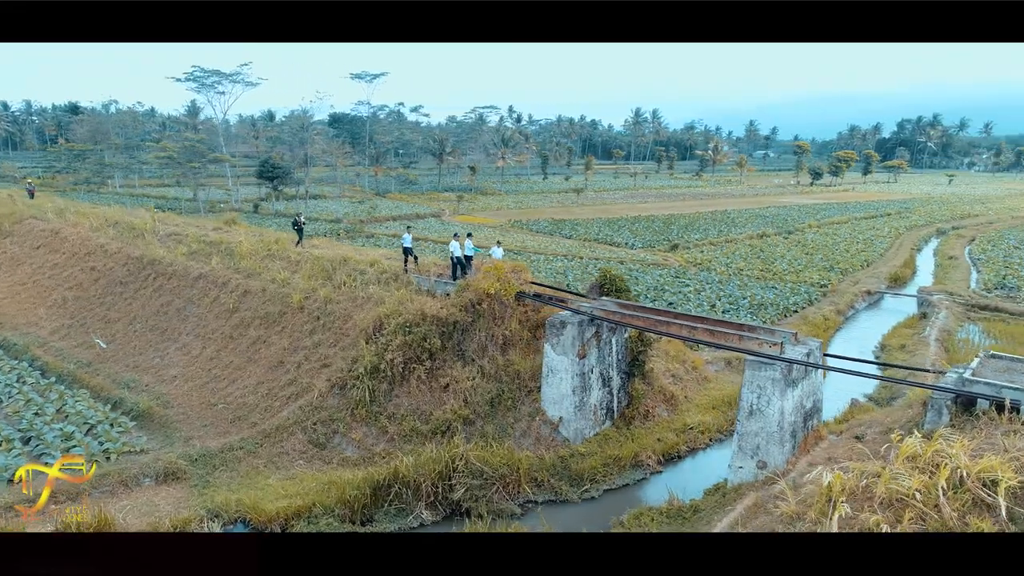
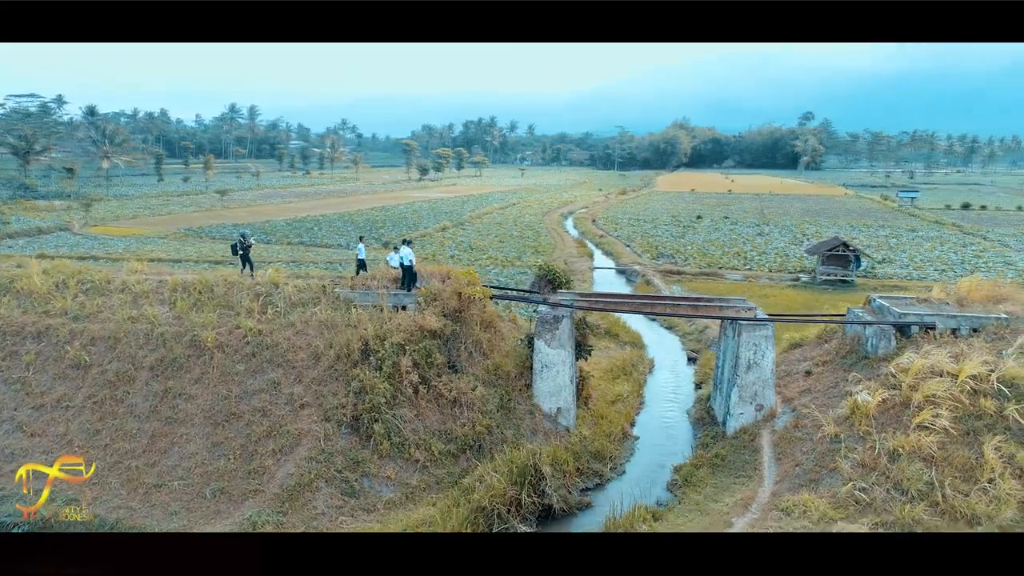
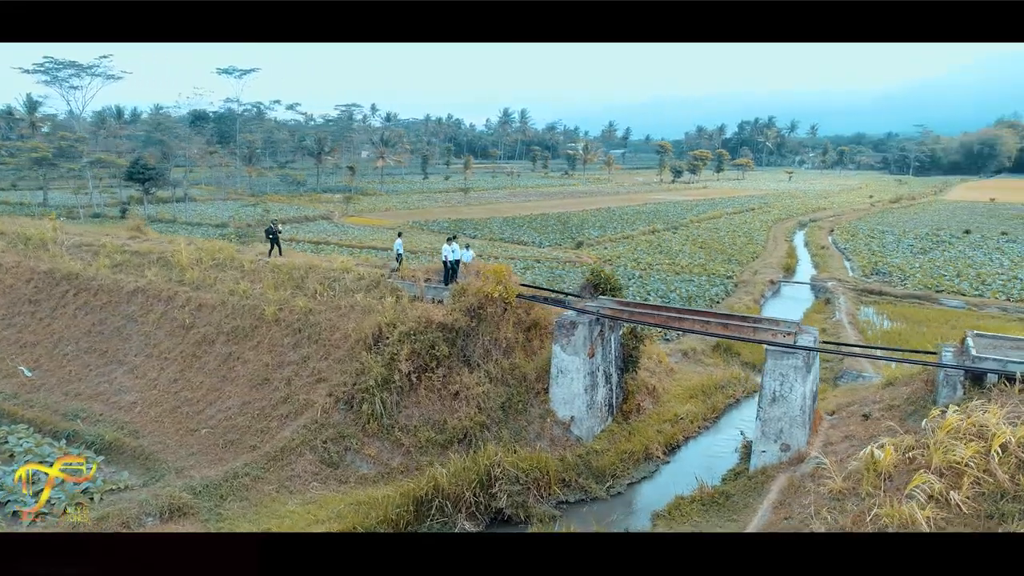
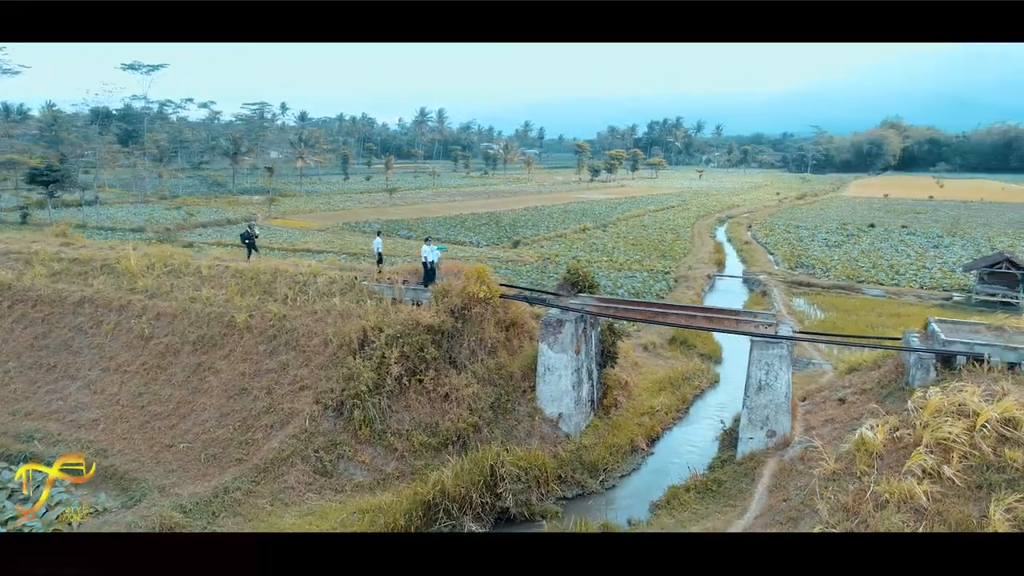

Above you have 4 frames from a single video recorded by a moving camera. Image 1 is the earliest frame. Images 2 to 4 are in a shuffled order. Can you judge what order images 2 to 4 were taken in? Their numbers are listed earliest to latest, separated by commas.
3, 4, 2
